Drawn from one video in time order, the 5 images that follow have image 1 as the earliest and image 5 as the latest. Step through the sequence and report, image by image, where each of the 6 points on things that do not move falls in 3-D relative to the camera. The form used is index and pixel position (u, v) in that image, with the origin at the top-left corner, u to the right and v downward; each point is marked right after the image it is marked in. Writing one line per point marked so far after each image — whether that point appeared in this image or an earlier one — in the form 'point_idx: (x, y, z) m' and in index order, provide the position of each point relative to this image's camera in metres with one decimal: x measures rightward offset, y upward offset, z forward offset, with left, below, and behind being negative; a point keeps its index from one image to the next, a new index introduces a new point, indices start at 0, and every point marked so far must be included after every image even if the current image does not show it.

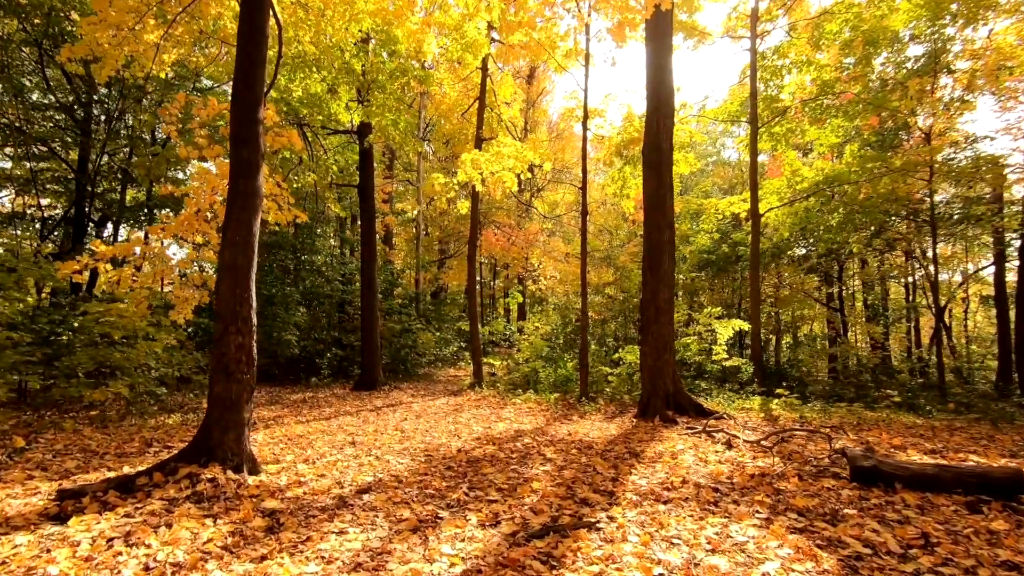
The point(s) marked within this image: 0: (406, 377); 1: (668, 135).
0: (-3.0, -2.6, +13.6) m
1: (+2.6, +2.6, +8.0) m
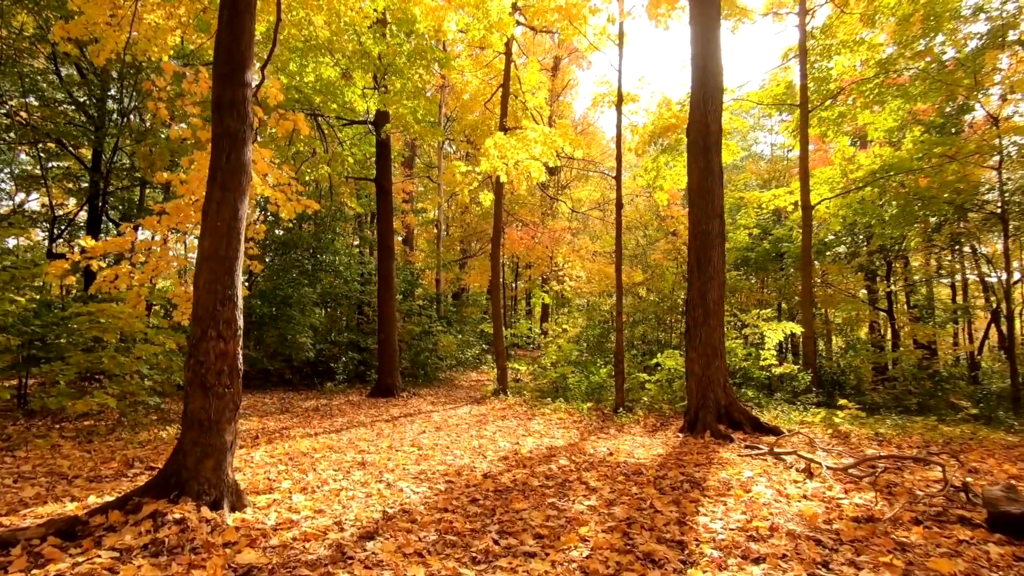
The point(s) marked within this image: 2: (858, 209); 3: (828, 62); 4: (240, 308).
0: (-2.4, -2.6, +12.9) m
1: (+3.1, +2.7, +7.1) m
2: (+8.8, +2.0, +12.0) m
3: (+7.4, +5.2, +11.1) m
4: (-2.0, -0.1, +3.5) m
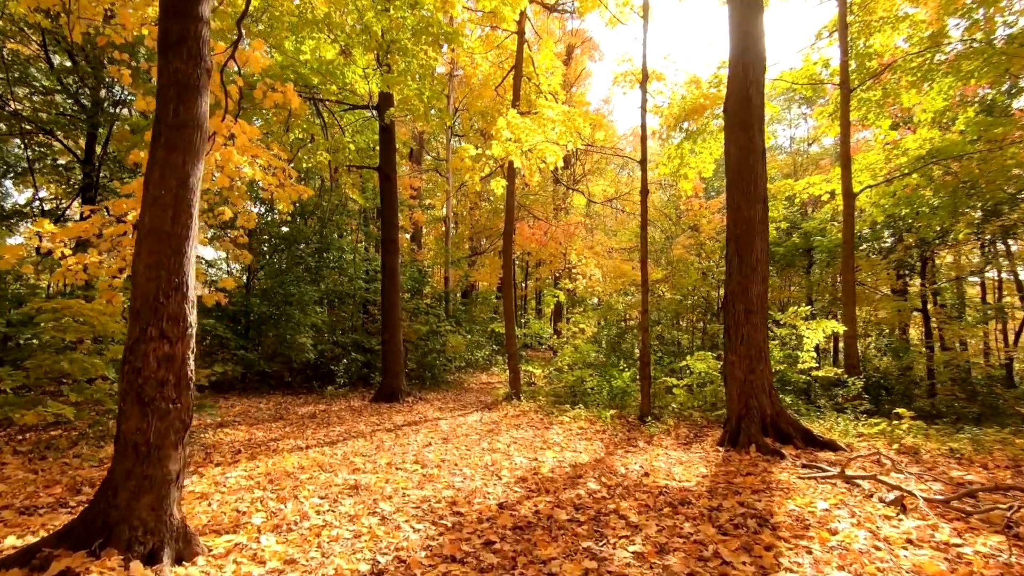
0: (-2.0, -2.5, +12.1) m
1: (+3.3, +2.7, +6.3) m
2: (+9.1, +2.1, +11.0) m
3: (+7.7, +5.3, +10.2) m
4: (-1.9, -0.1, +2.8) m
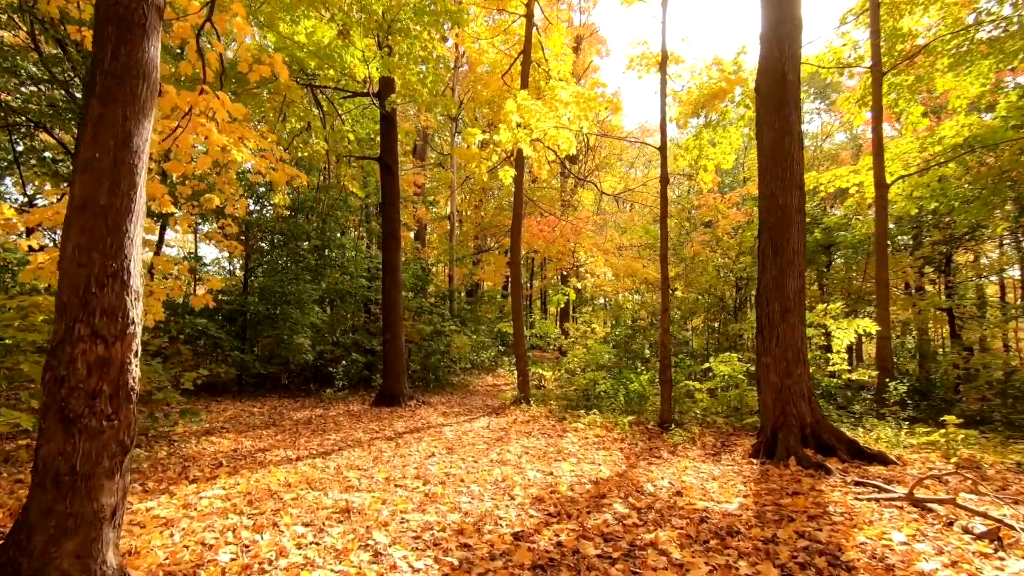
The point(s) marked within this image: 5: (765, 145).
0: (-1.8, -2.5, +11.6) m
1: (+3.4, +2.8, +5.7) m
2: (+9.3, +2.2, +10.4) m
3: (+7.9, +5.4, +9.6) m
4: (-1.8, 0.0, +2.2) m
5: (+3.1, +1.7, +5.8) m
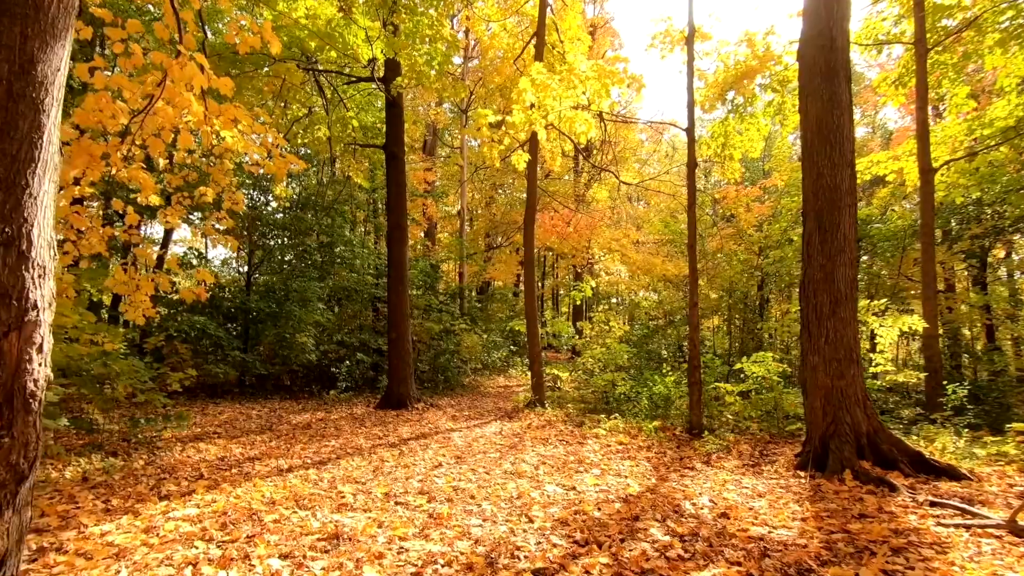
0: (-1.5, -2.4, +11.1) m
1: (+3.6, +2.9, +5.1) m
2: (+9.5, +2.3, +9.6) m
3: (+8.1, +5.5, +8.9) m
4: (-1.7, +0.1, +1.7) m
5: (+3.3, +1.8, +5.2) m
